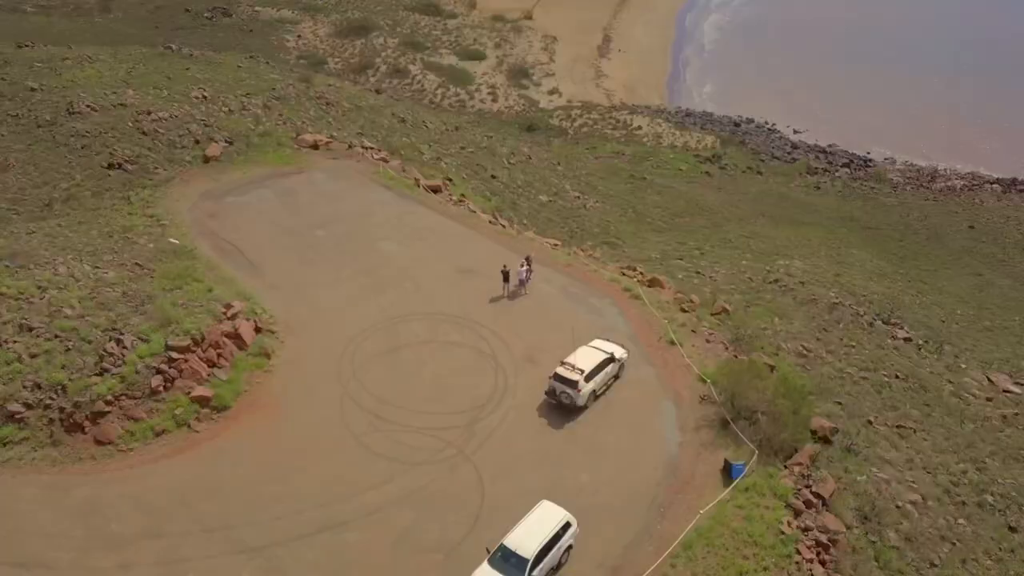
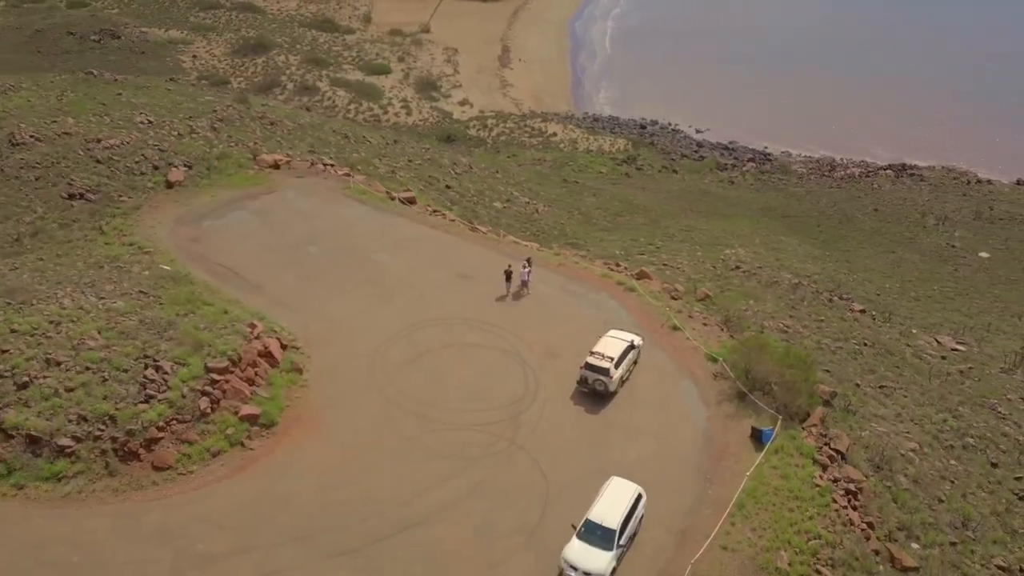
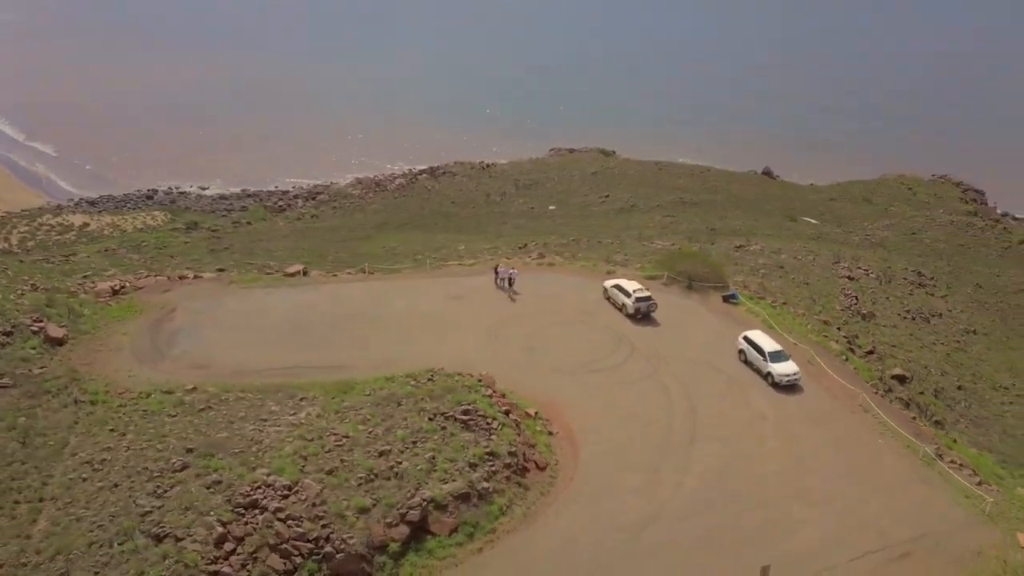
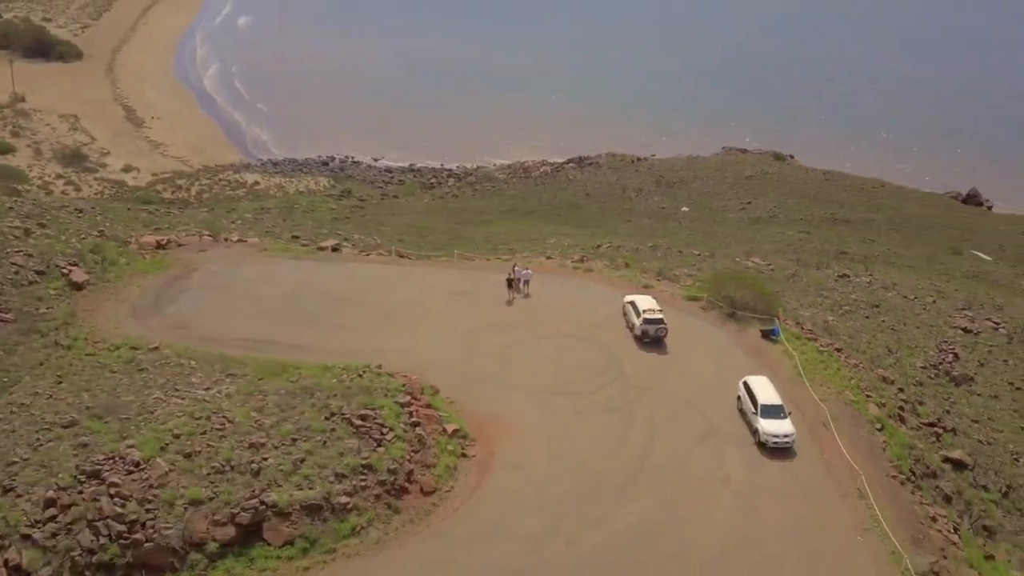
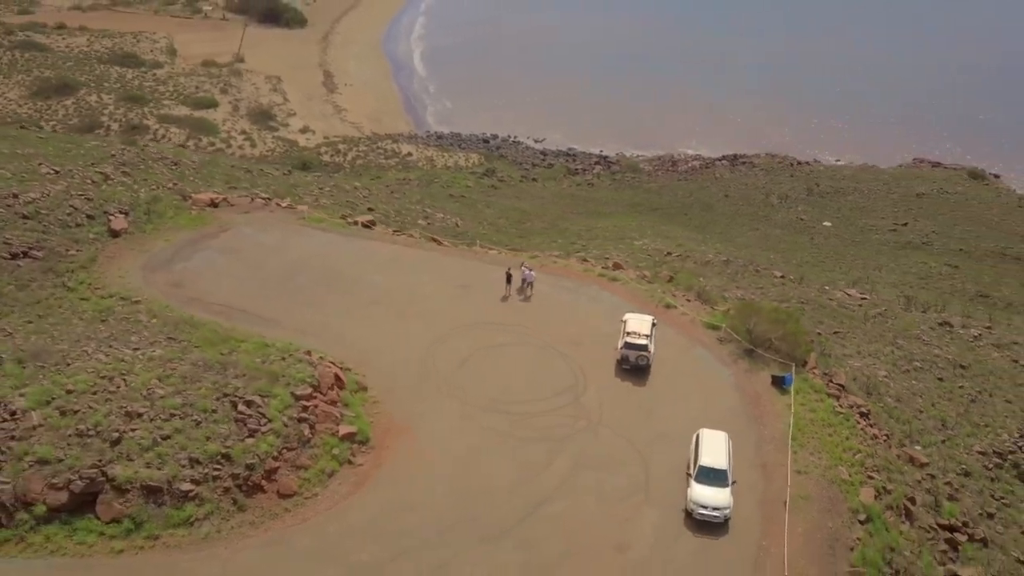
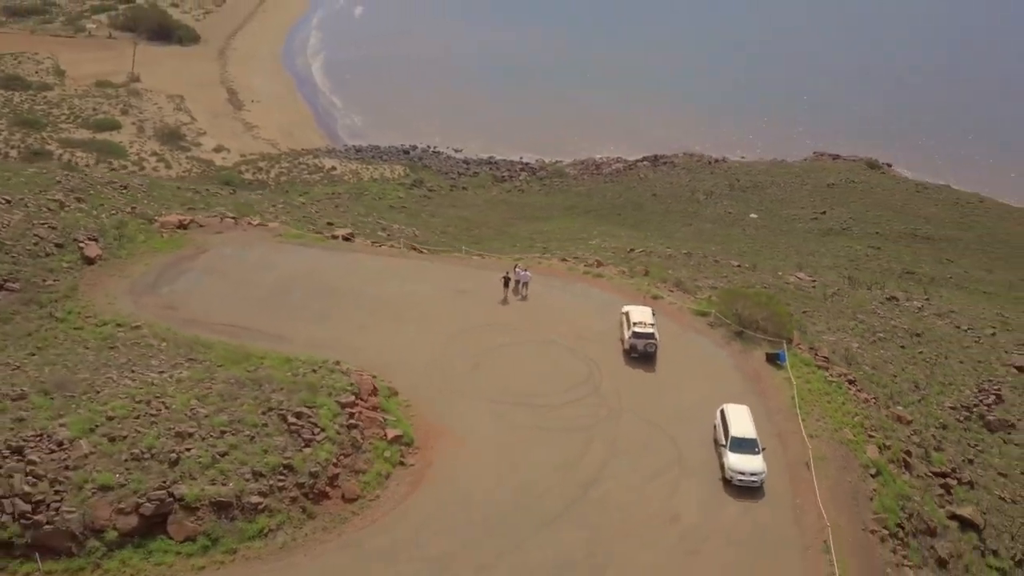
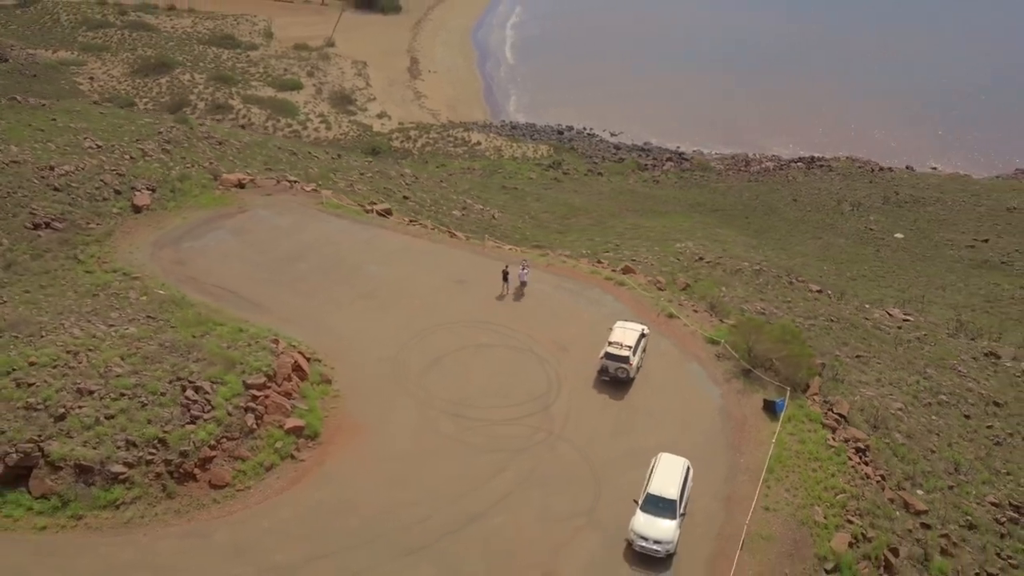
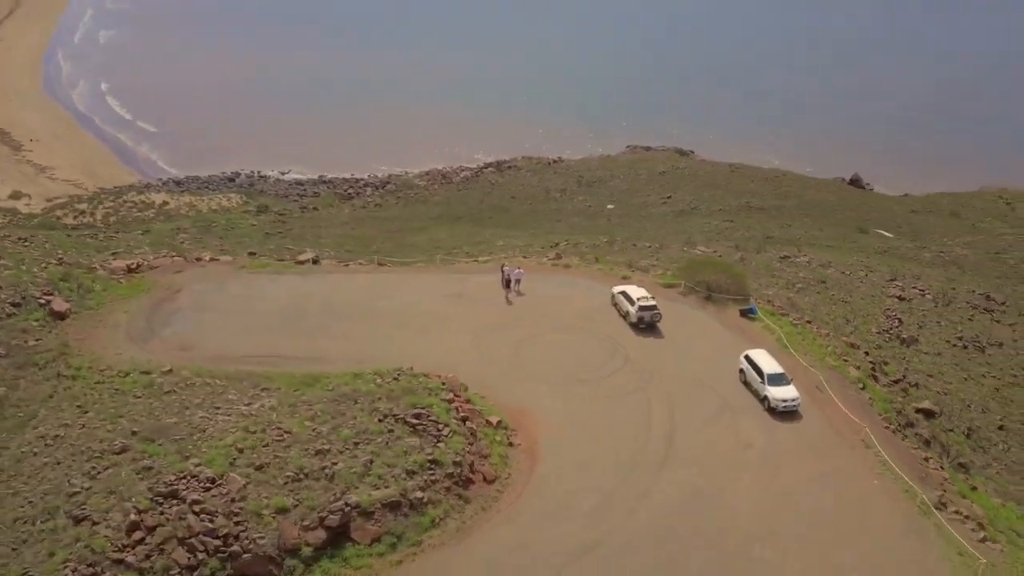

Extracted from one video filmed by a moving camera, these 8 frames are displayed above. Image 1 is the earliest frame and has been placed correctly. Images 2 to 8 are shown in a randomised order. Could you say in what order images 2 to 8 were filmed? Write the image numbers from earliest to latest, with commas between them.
2, 7, 5, 6, 4, 8, 3
